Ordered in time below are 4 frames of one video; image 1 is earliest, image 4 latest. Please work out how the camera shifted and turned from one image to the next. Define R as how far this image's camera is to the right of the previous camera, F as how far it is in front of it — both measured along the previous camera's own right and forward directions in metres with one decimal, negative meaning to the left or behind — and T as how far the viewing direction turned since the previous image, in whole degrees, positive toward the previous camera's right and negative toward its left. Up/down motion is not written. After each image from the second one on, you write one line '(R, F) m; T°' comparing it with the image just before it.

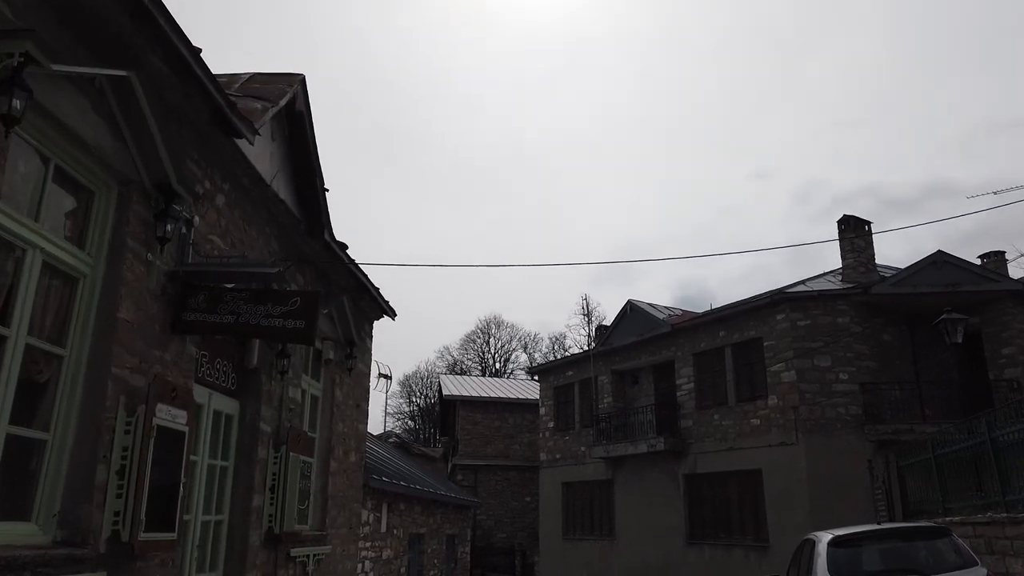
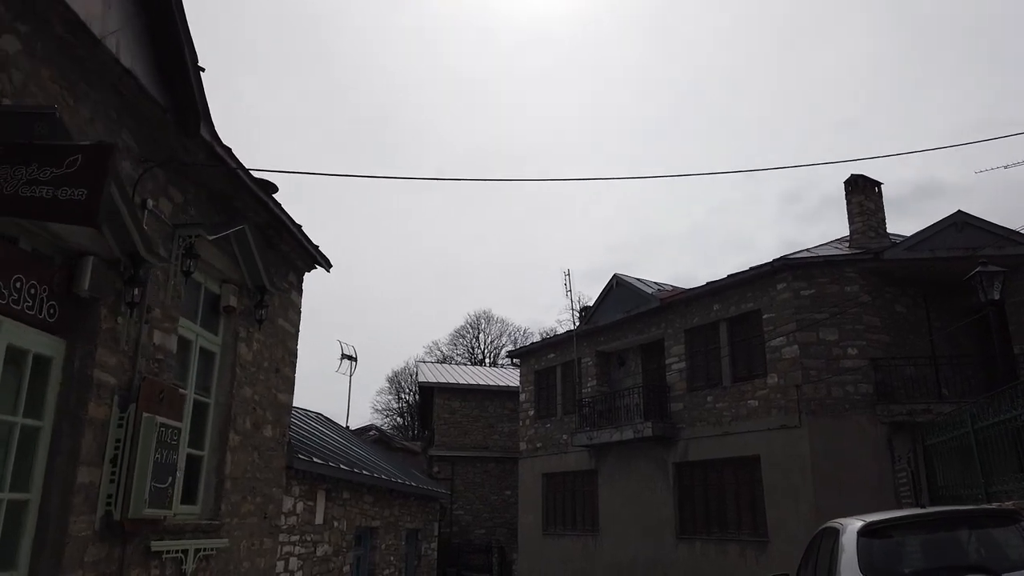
(+0.4, +1.6) m; +1°
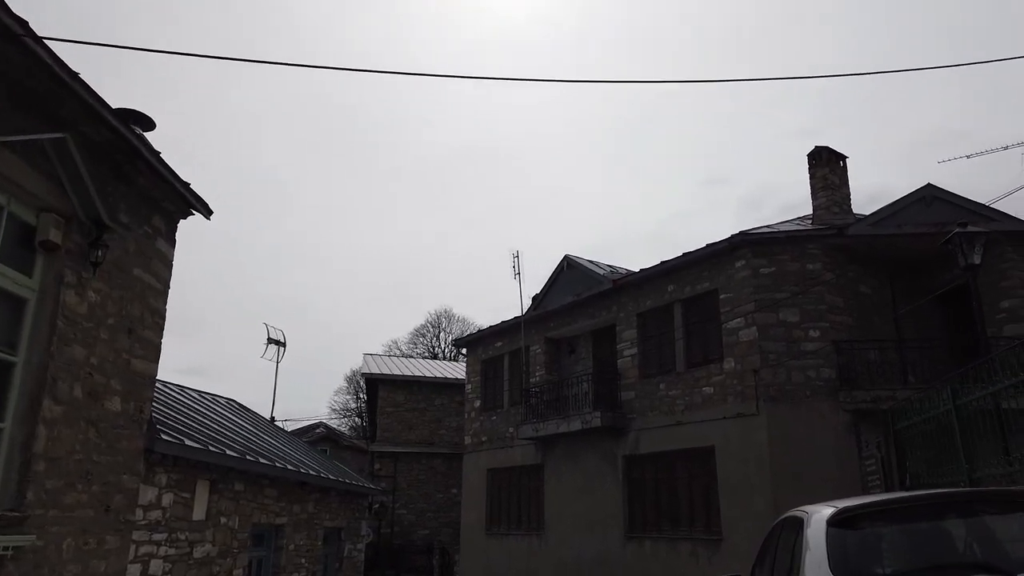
(+0.5, +1.2) m; +3°
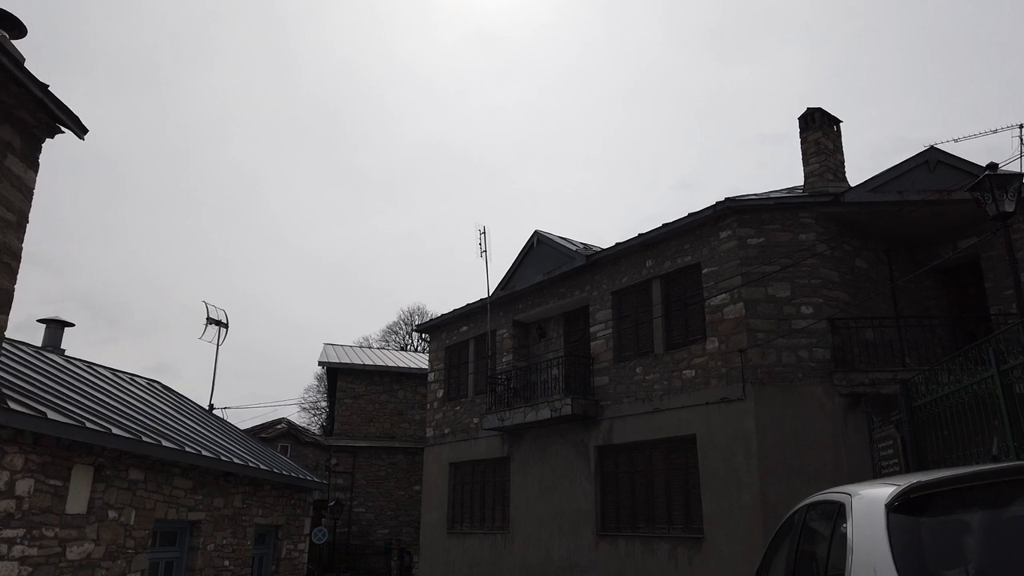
(+0.2, +1.3) m; +2°
